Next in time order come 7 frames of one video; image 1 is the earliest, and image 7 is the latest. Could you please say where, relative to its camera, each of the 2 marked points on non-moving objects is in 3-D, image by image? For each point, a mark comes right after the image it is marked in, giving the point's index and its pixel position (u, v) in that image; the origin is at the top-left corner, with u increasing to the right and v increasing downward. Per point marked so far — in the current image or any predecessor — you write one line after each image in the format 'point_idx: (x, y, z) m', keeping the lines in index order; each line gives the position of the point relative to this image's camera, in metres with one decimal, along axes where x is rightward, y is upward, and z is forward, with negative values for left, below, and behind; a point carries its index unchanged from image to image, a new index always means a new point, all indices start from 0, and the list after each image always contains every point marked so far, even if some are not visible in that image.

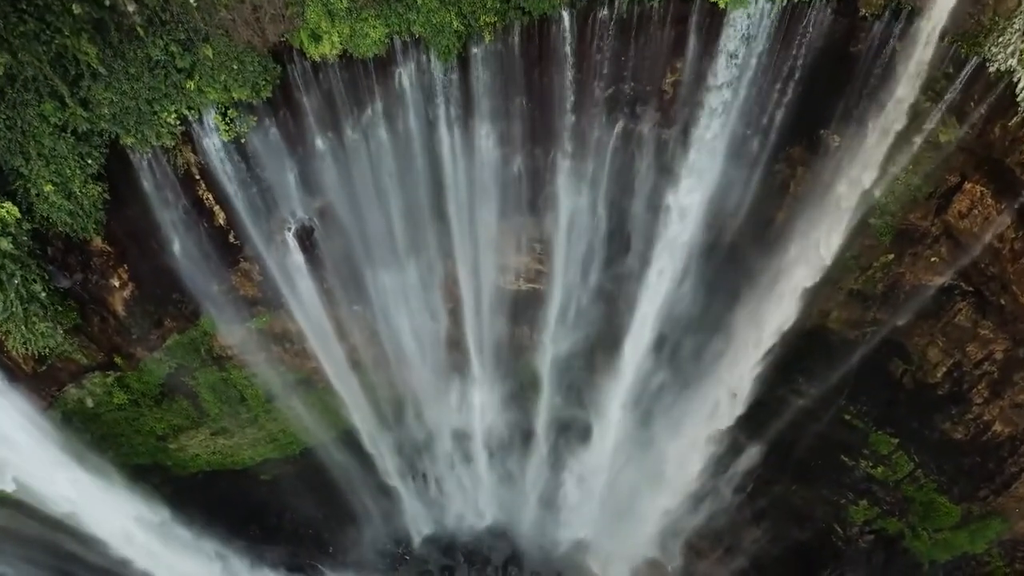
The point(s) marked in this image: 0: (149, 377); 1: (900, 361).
0: (-5.2, -1.3, +10.2) m
1: (+5.5, -1.1, +10.0) m
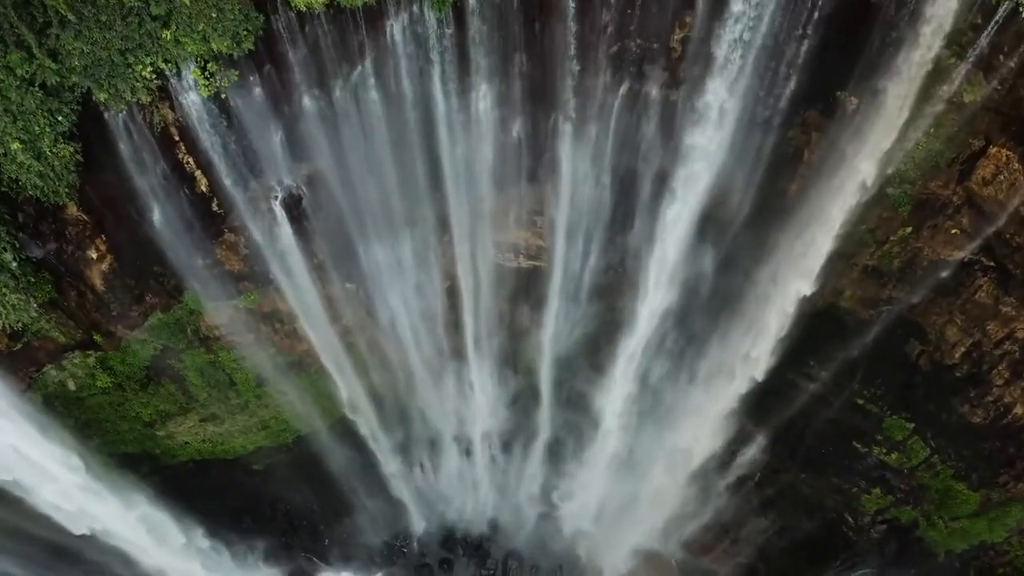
0: (-5.2, -1.0, +9.8) m
1: (+5.5, -0.7, +9.6) m
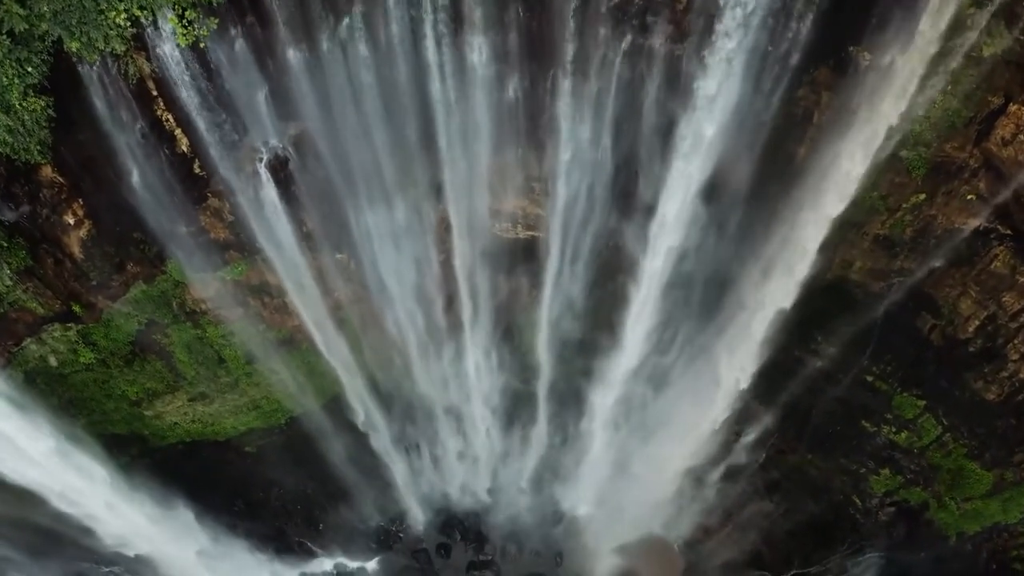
0: (-5.3, -0.6, +9.4) m
1: (+5.4, -0.4, +9.2) m
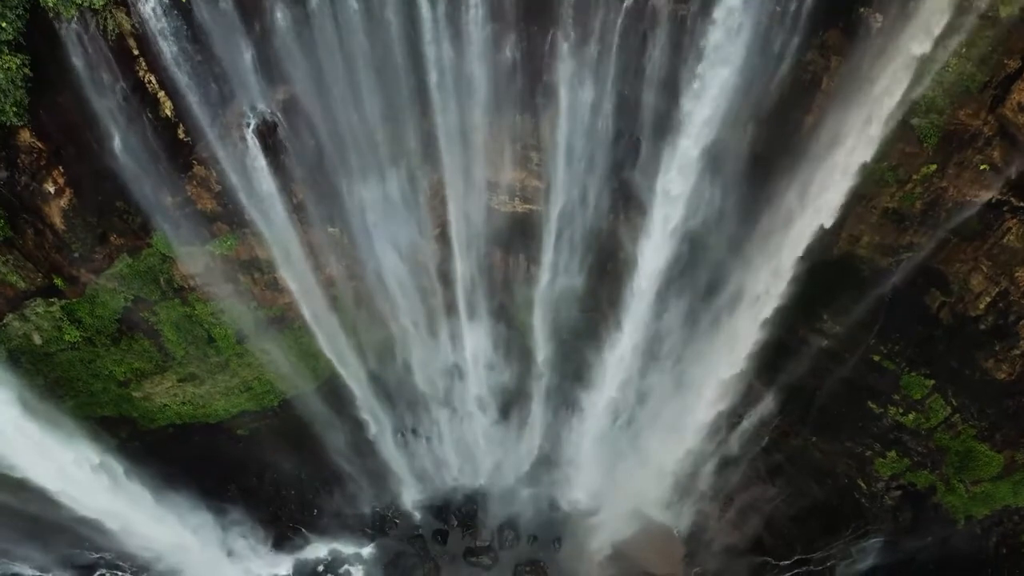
0: (-5.3, -0.3, +9.2) m
1: (+5.4, 0.0, +9.0) m
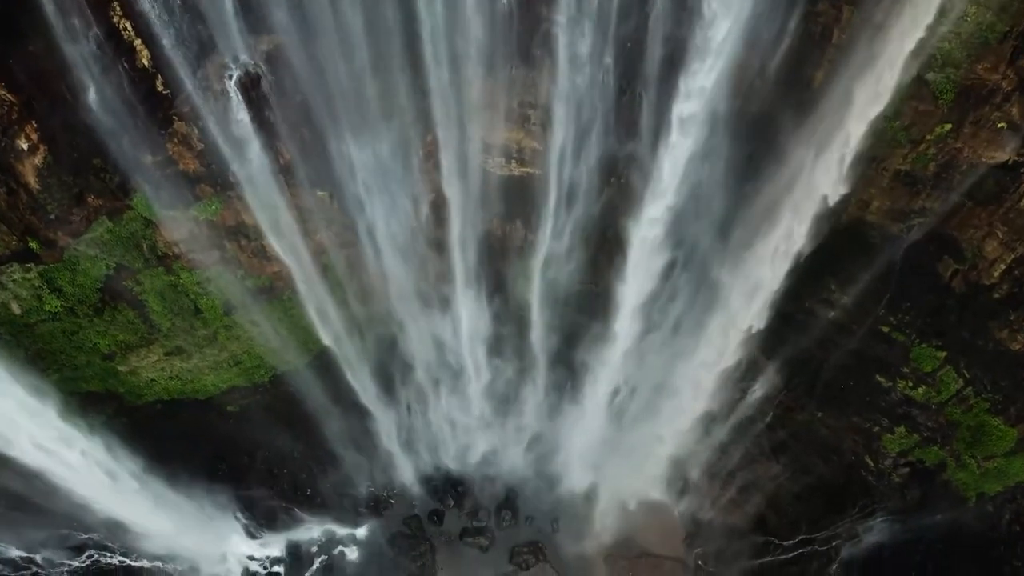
0: (-5.4, +0.1, +8.8) m
1: (+5.4, +0.4, +8.6) m
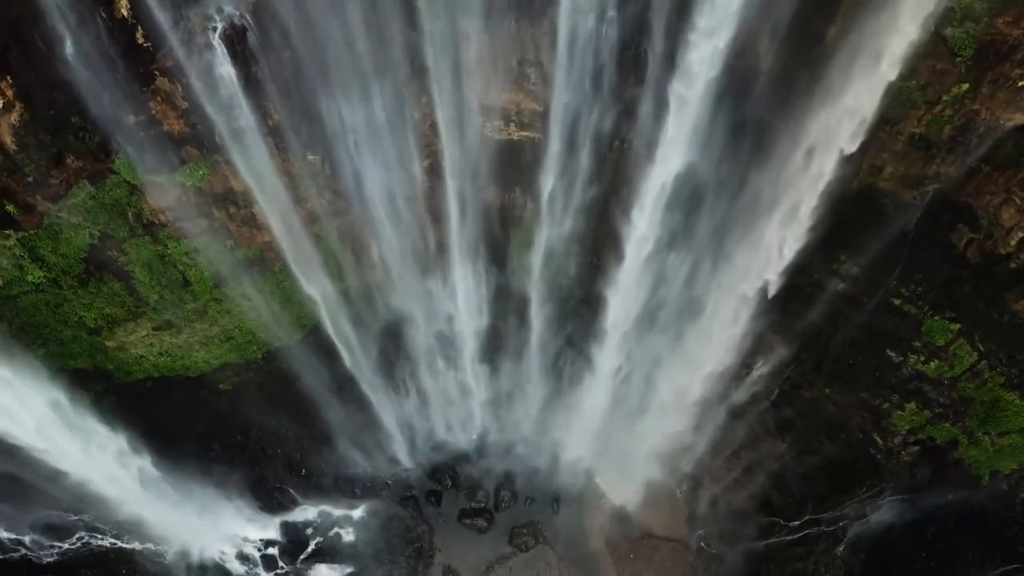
0: (-5.4, +0.5, +8.5) m
1: (+5.4, +0.7, +8.3) m
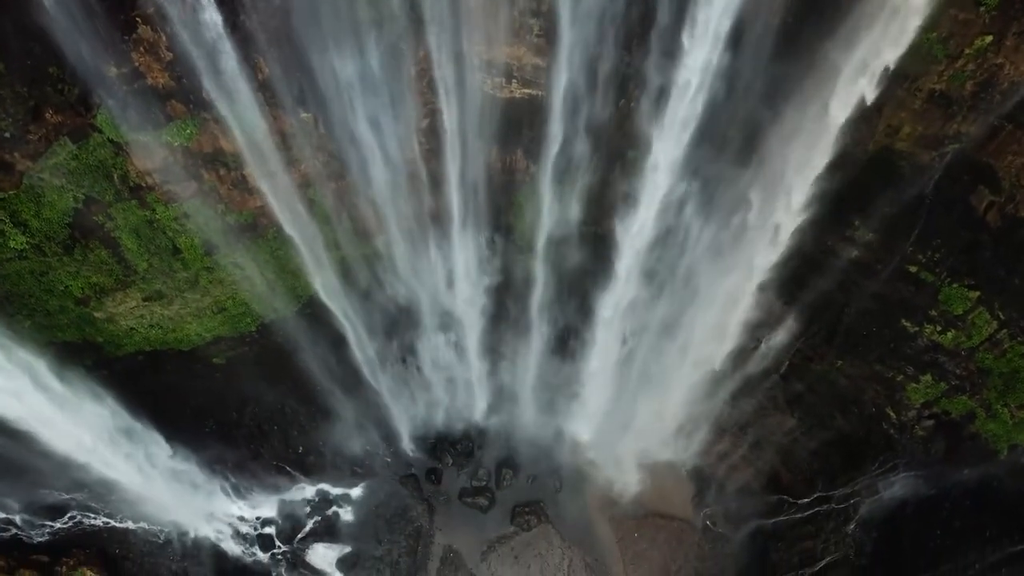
0: (-5.3, +0.9, +8.2) m
1: (+5.4, +1.2, +8.0) m
